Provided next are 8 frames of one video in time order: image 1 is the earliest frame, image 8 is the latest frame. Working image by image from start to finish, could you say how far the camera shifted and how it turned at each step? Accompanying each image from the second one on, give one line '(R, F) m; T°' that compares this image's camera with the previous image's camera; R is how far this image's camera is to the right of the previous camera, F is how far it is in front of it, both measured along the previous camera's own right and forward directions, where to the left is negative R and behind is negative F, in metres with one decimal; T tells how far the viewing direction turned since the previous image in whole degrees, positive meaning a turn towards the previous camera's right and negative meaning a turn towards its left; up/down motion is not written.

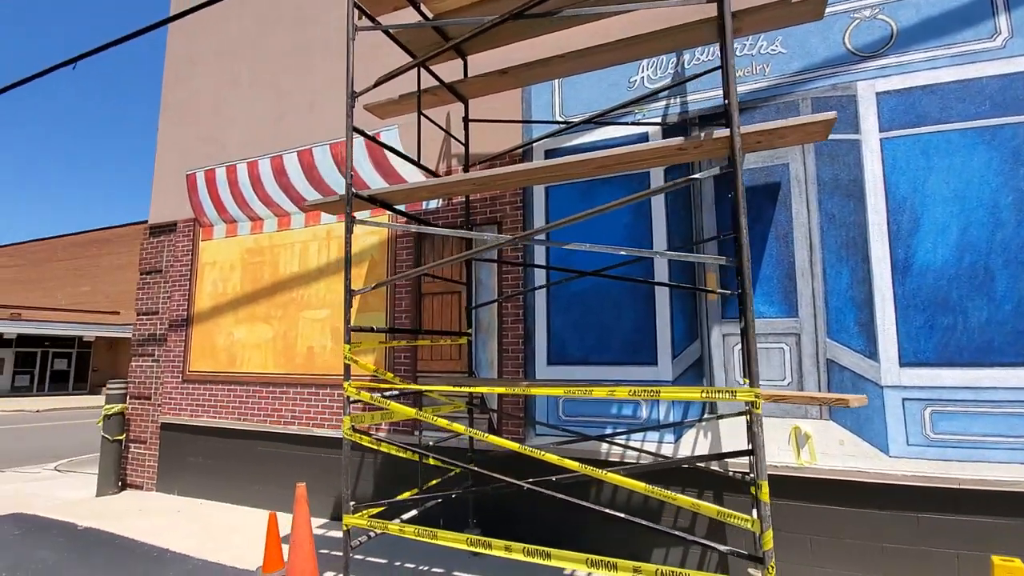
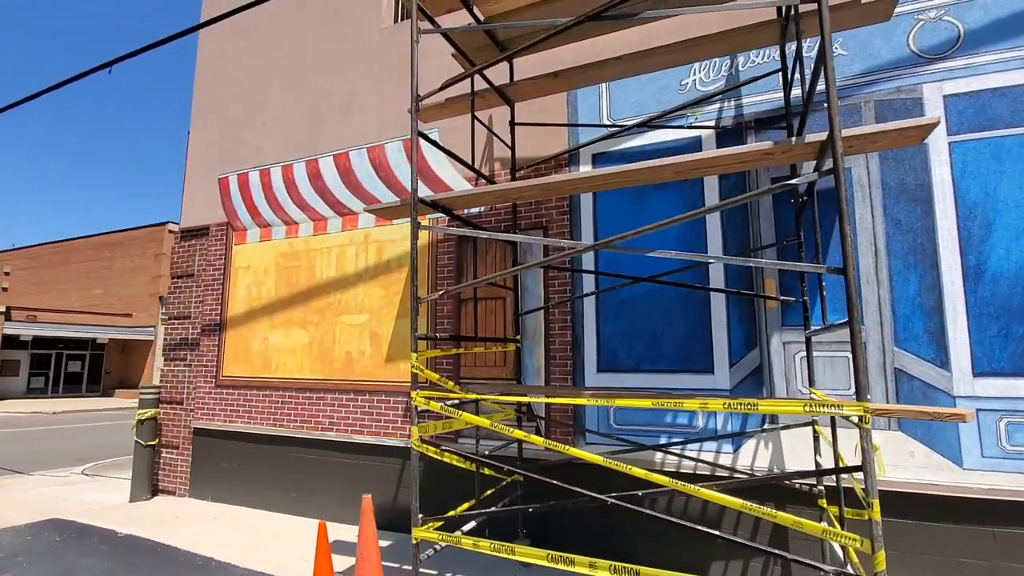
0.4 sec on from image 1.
(-0.4, +0.1) m; 0°
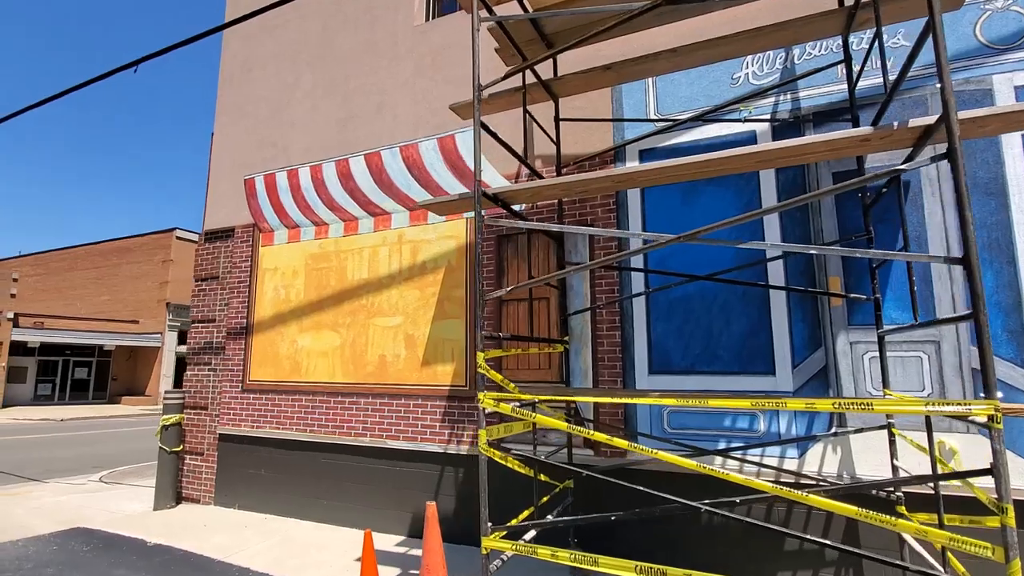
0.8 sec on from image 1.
(-0.5, +0.2) m; 0°
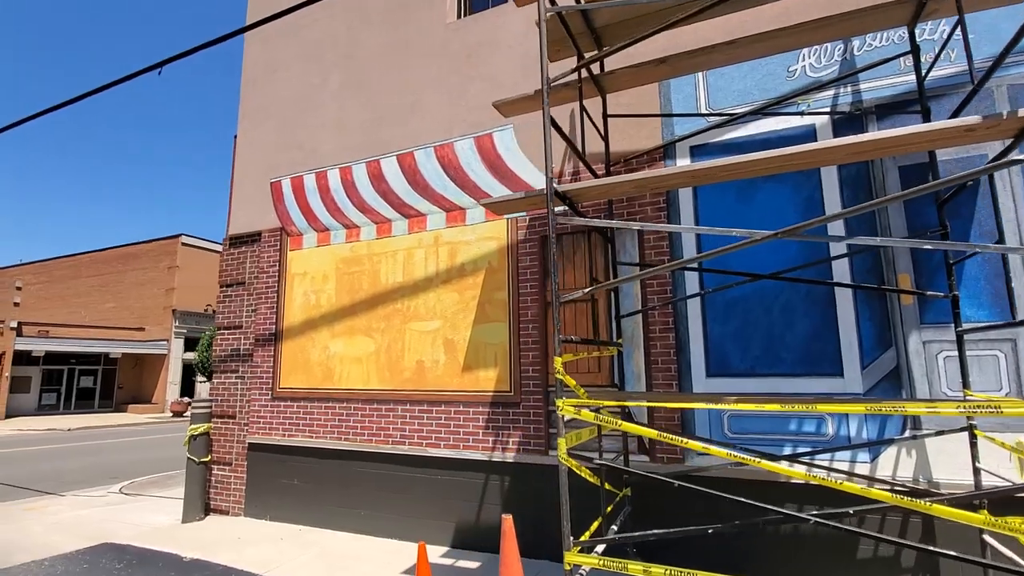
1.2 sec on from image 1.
(-0.5, +0.2) m; 0°
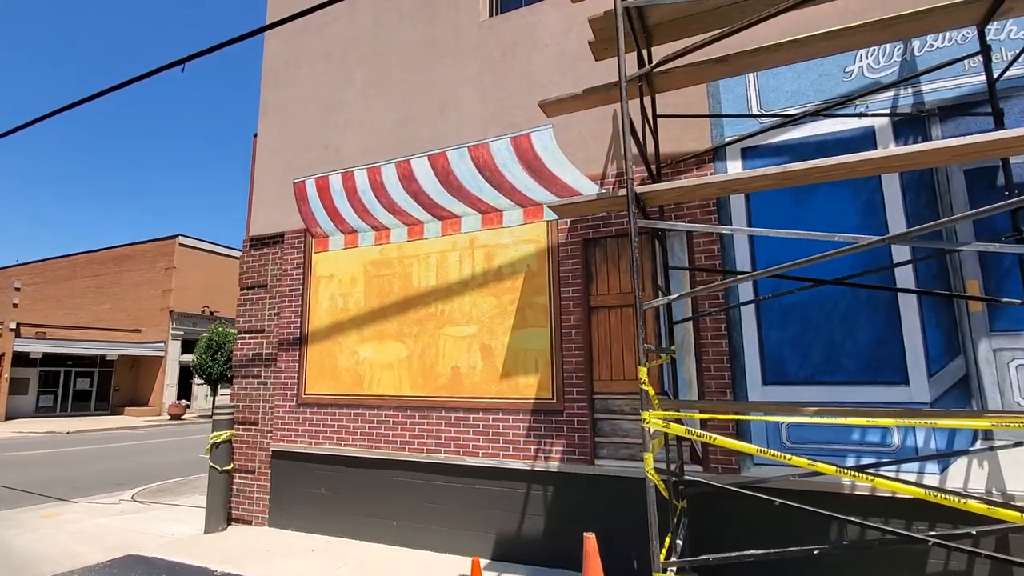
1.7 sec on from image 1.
(-0.5, +0.2) m; +1°
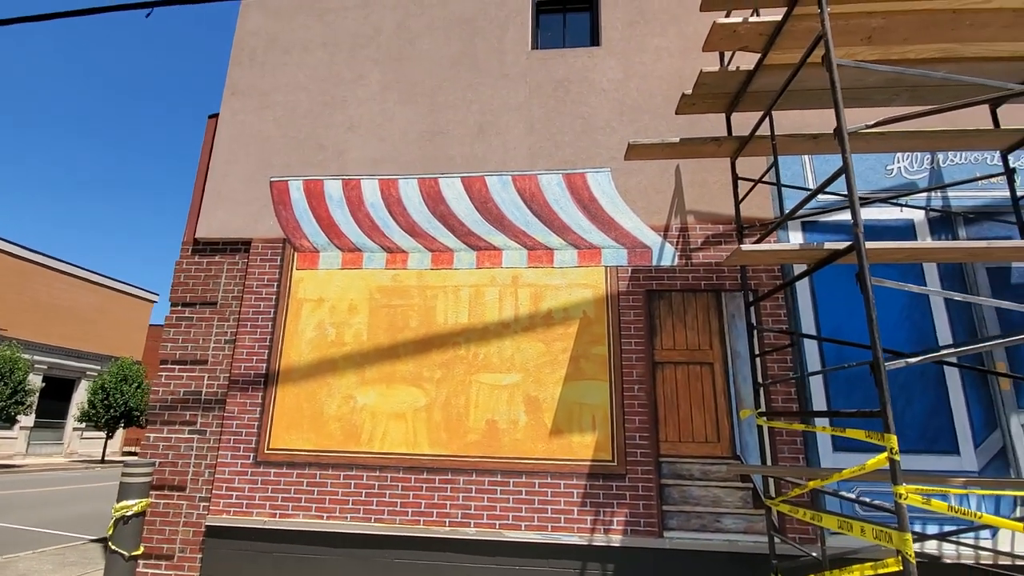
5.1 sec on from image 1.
(-2.1, +0.9) m; +17°
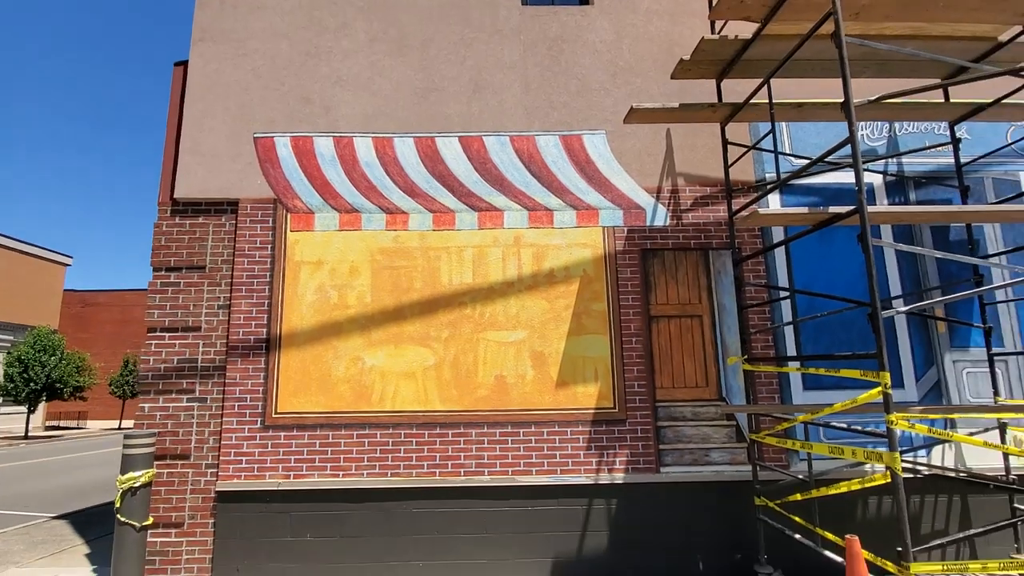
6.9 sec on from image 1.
(-0.7, -0.1) m; +7°
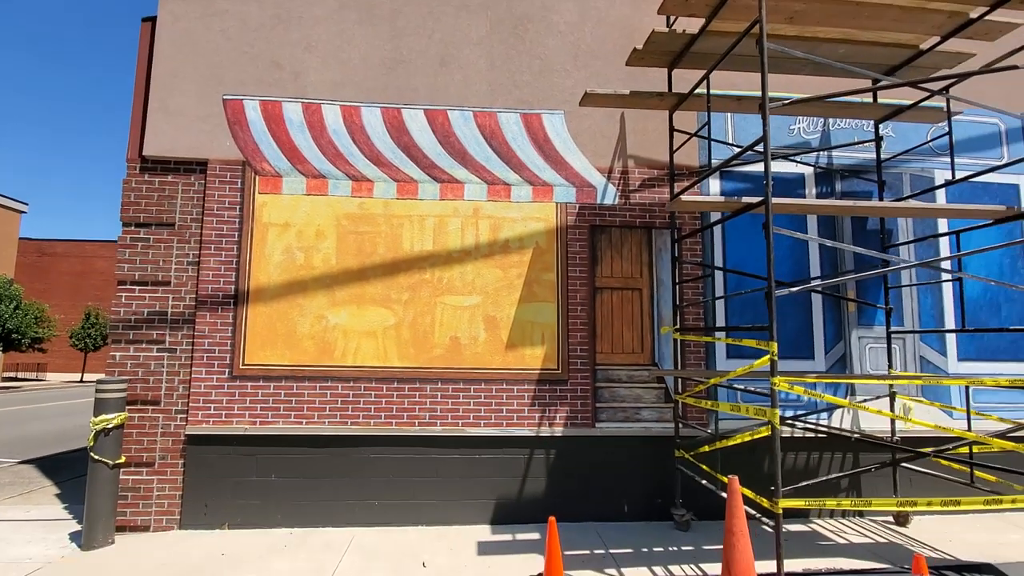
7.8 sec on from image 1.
(+0.2, -0.4) m; +3°
